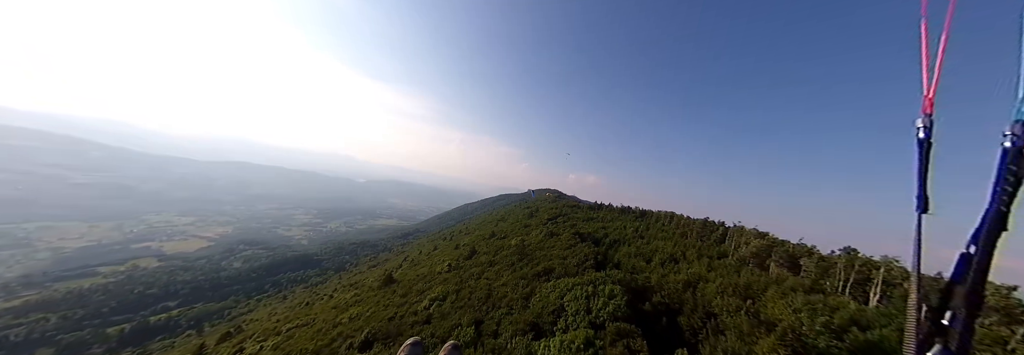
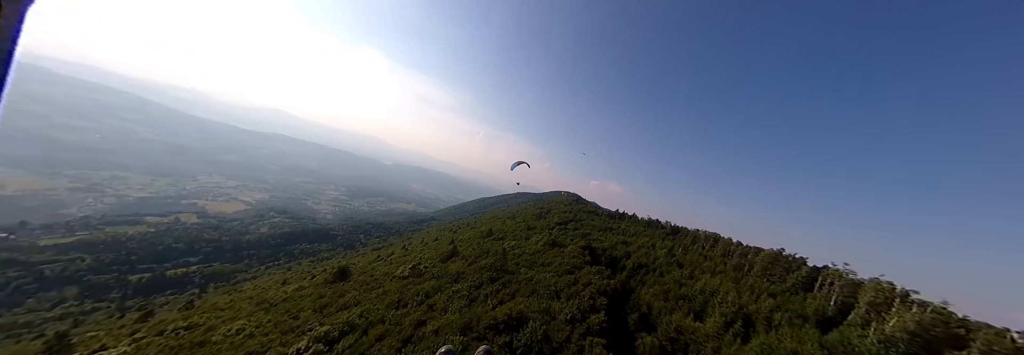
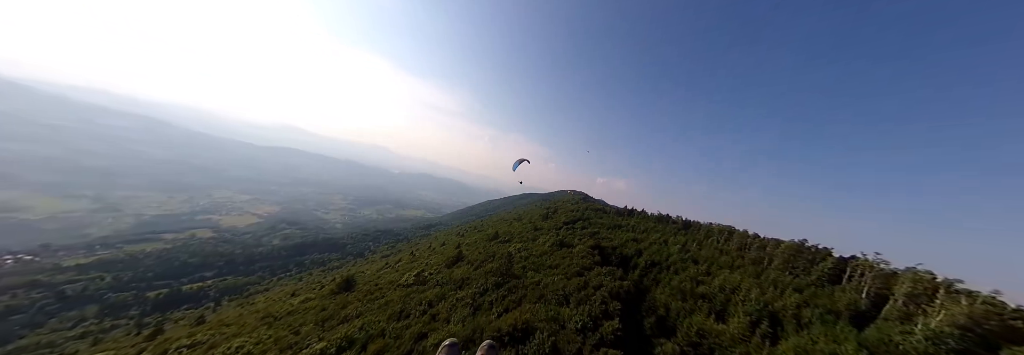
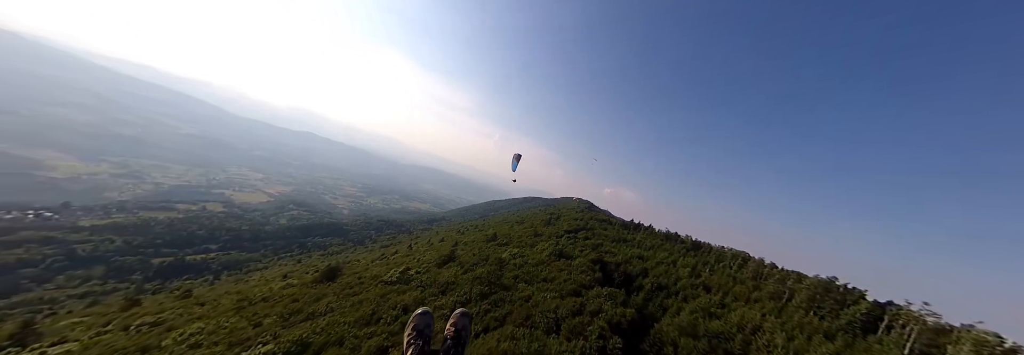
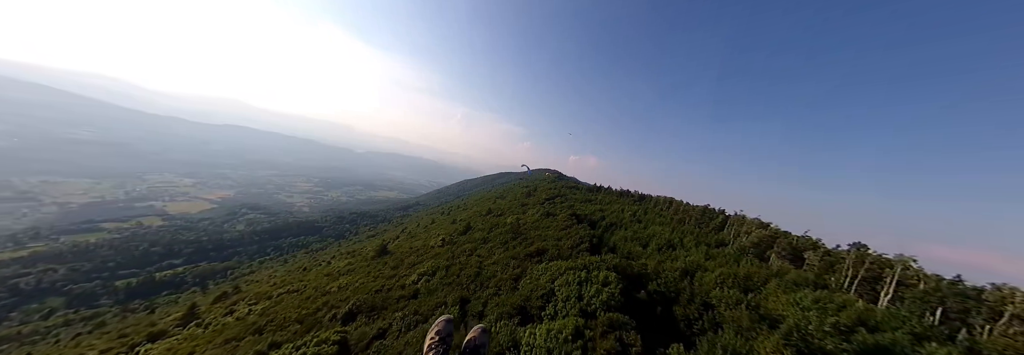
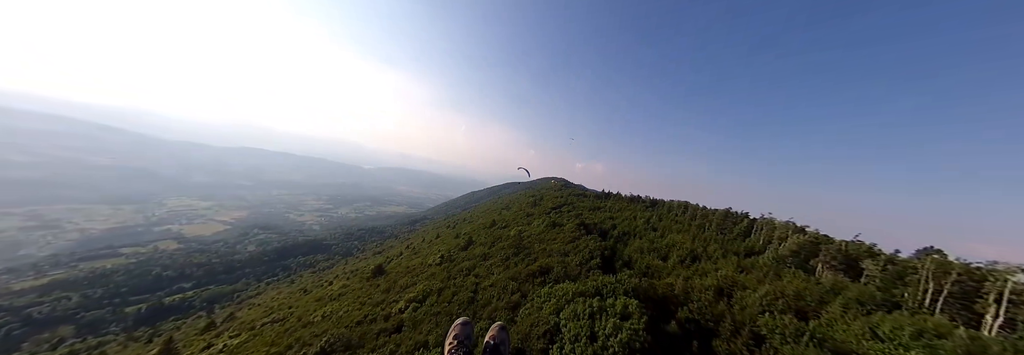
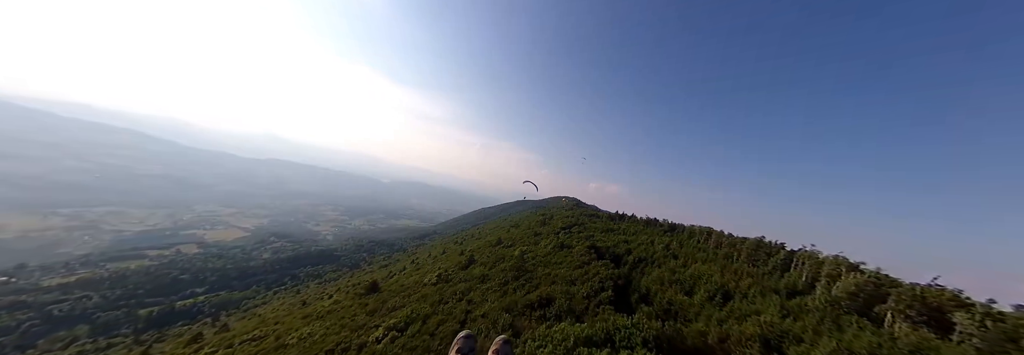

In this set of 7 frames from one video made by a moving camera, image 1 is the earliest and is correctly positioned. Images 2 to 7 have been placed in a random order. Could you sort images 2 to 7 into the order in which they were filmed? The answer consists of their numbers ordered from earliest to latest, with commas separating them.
5, 6, 7, 2, 3, 4
